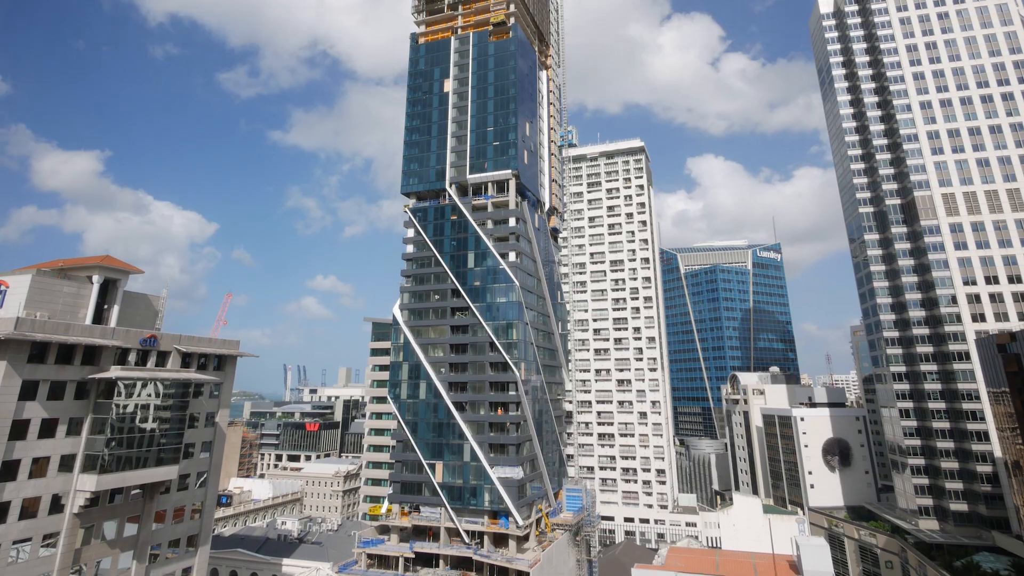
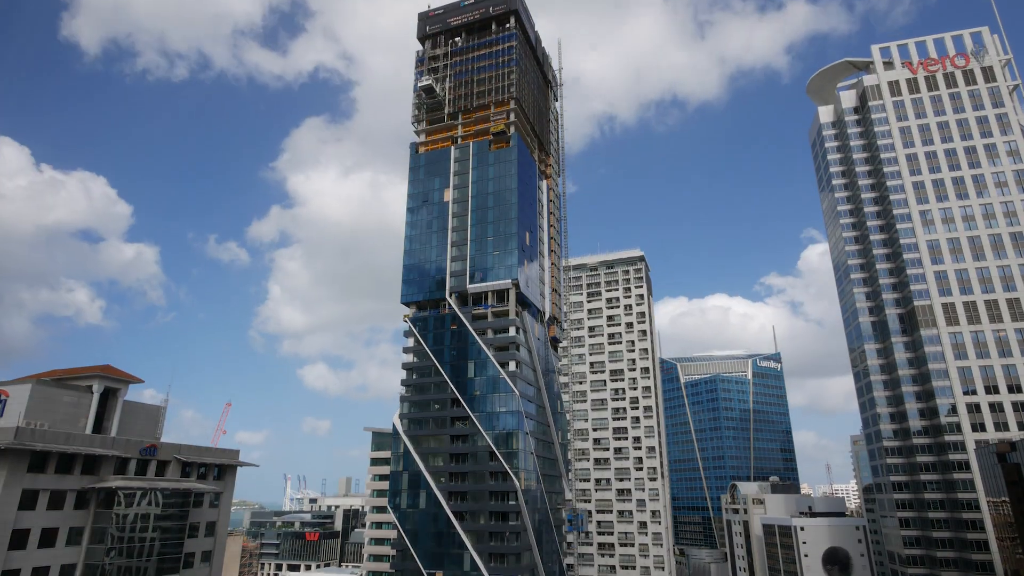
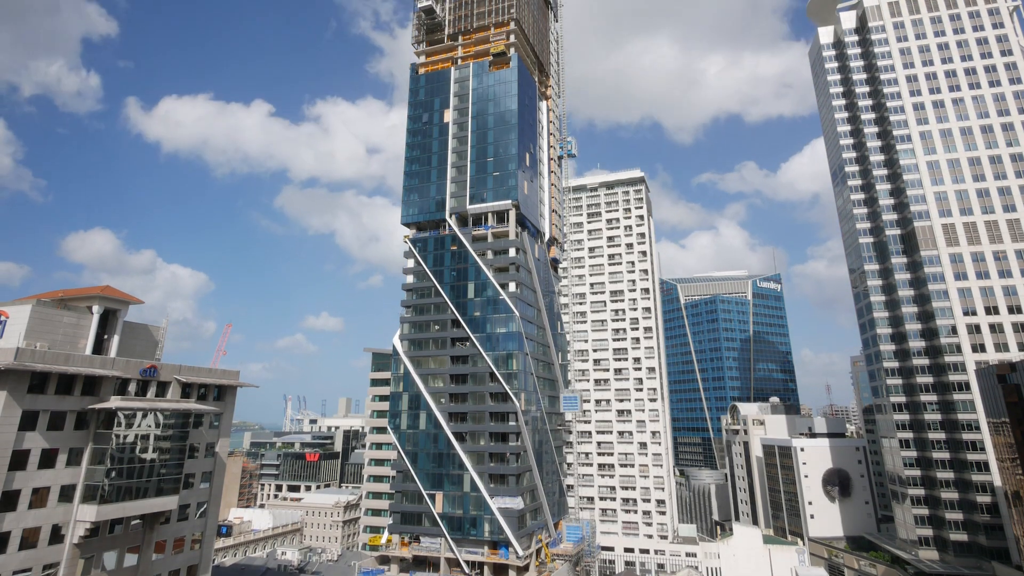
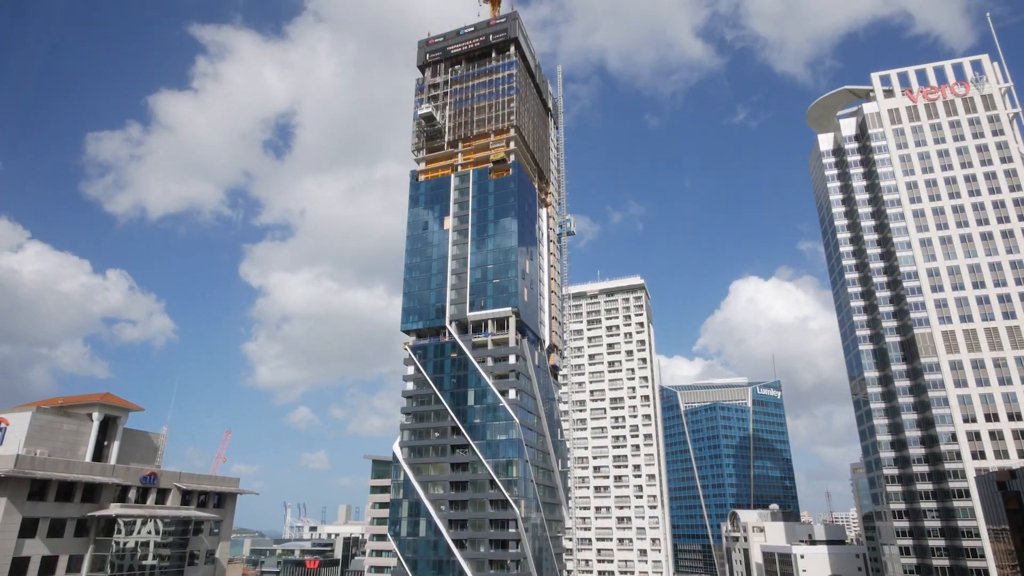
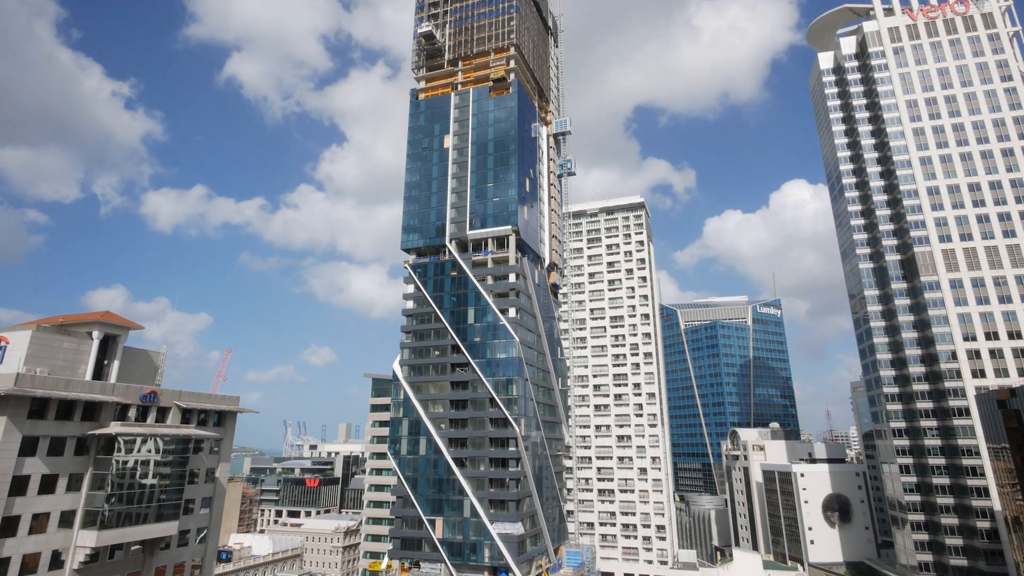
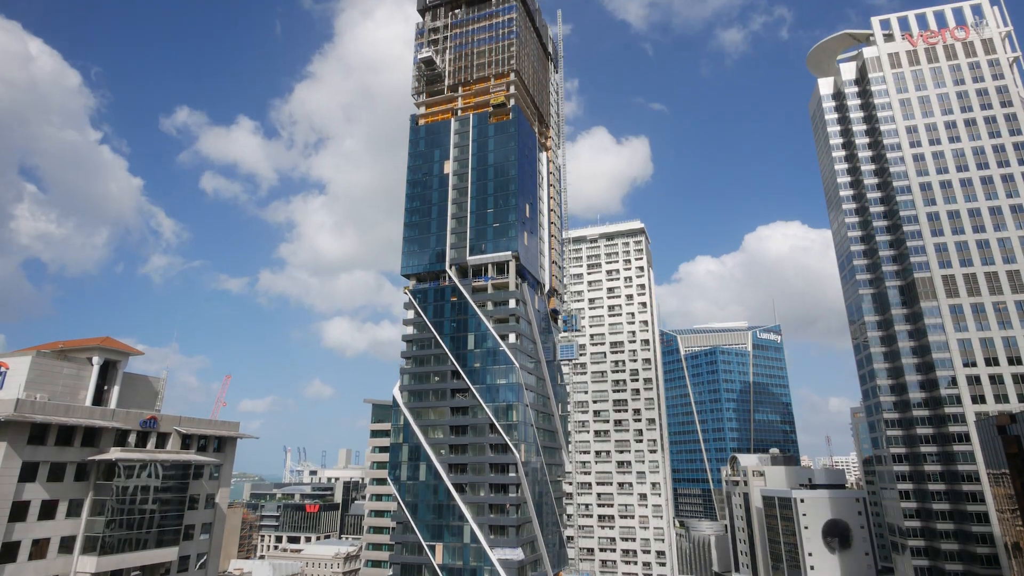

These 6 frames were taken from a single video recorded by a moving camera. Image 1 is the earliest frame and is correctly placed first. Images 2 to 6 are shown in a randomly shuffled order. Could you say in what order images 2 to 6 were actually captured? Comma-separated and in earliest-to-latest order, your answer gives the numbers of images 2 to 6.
3, 5, 6, 2, 4
